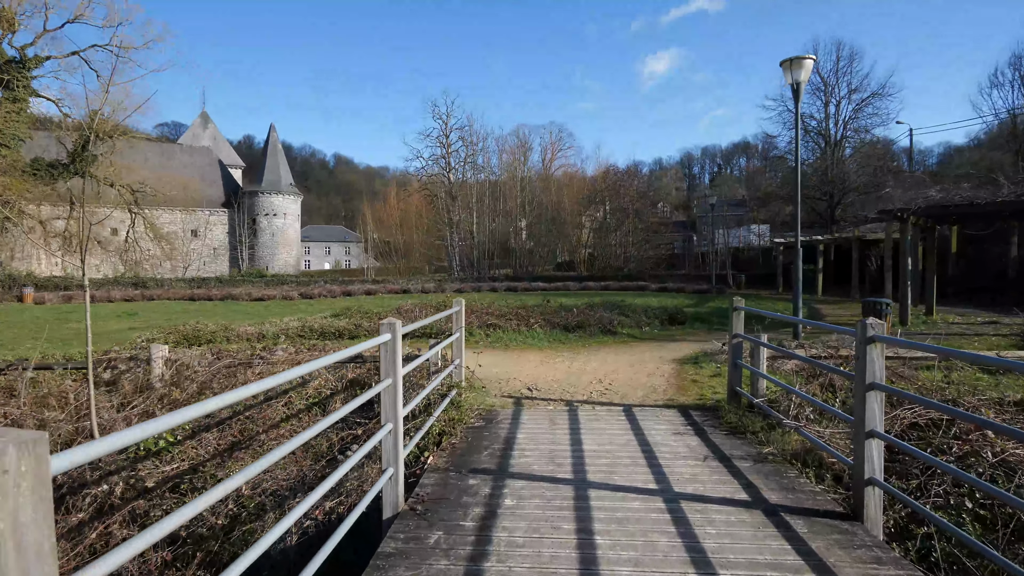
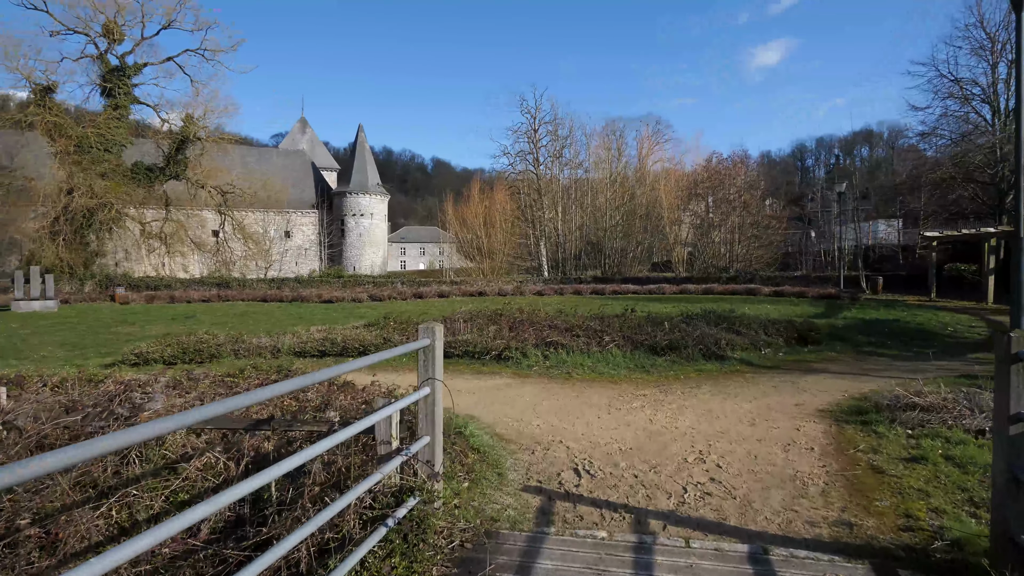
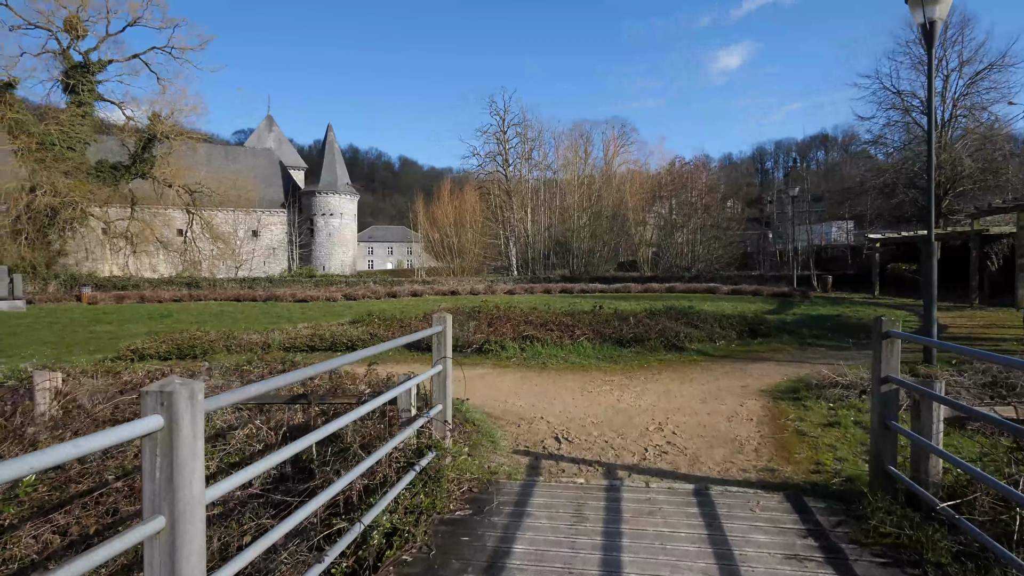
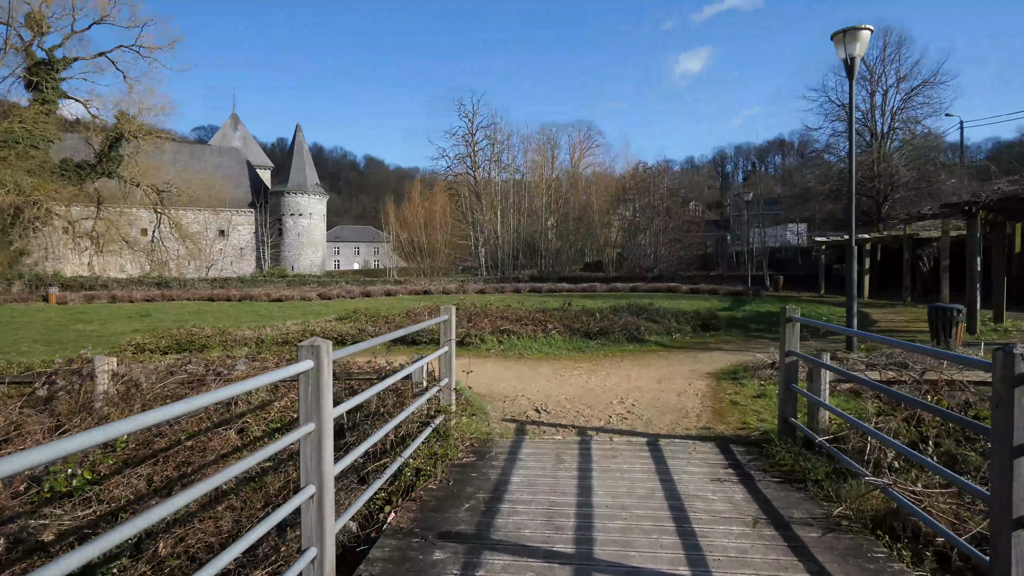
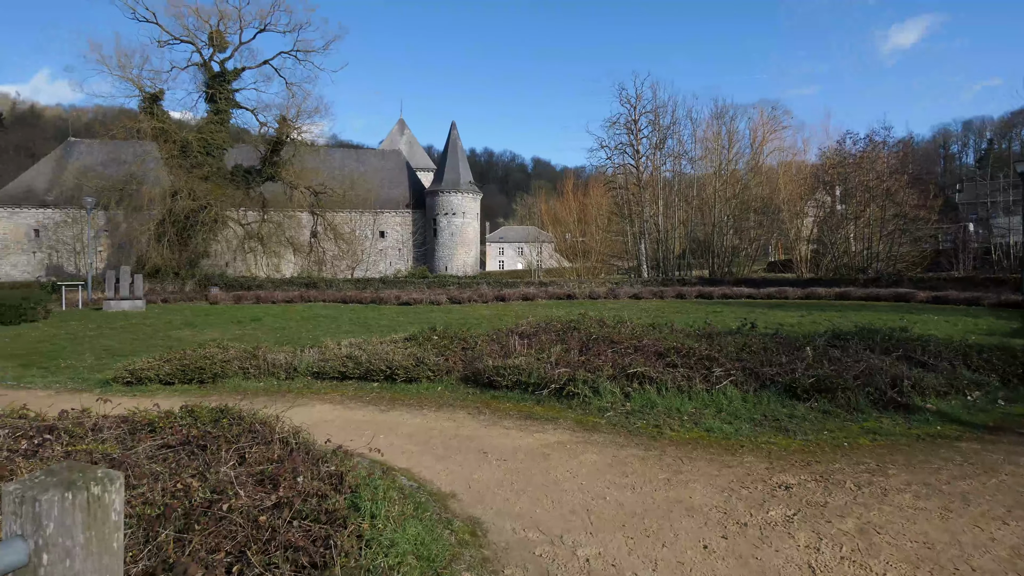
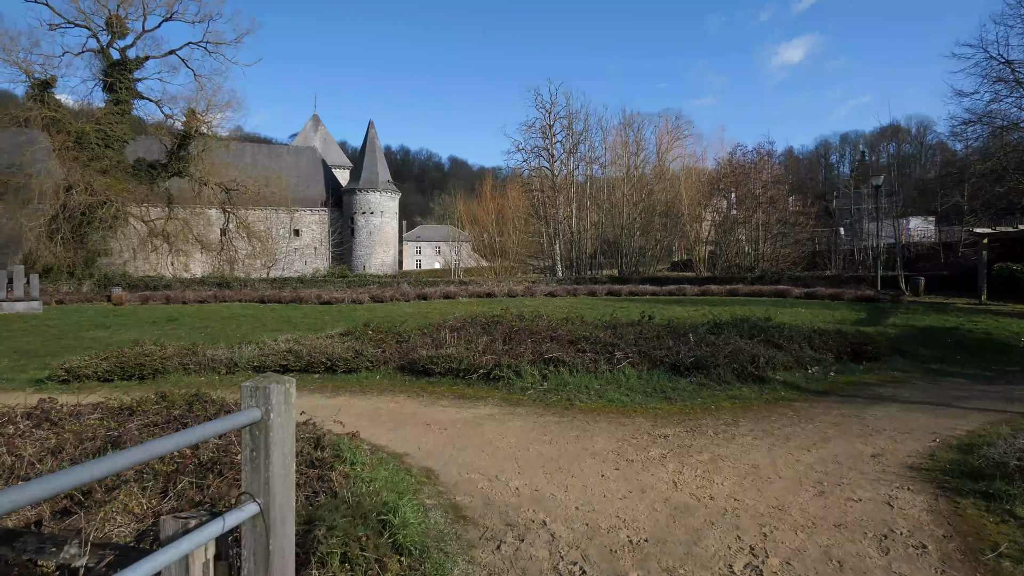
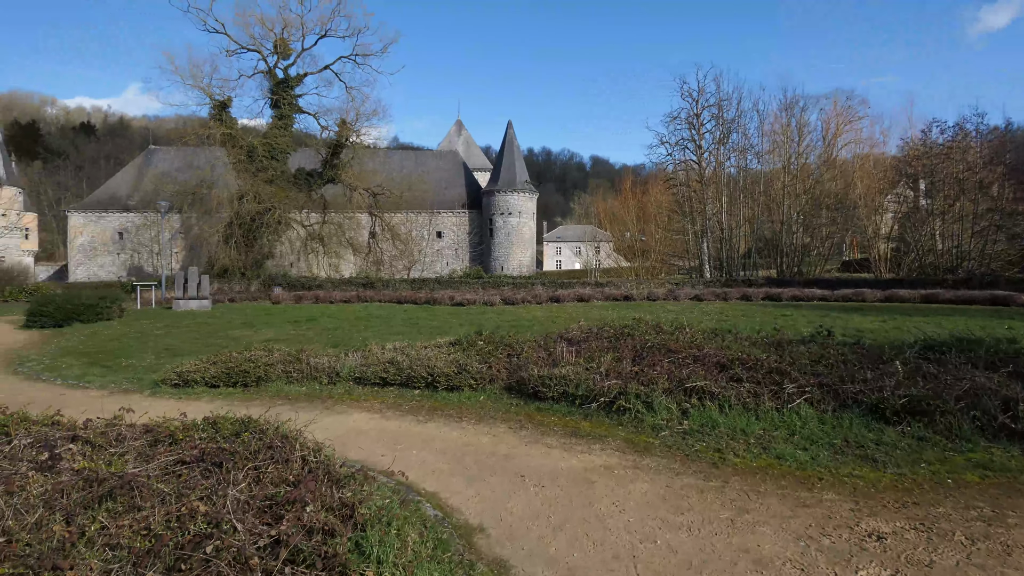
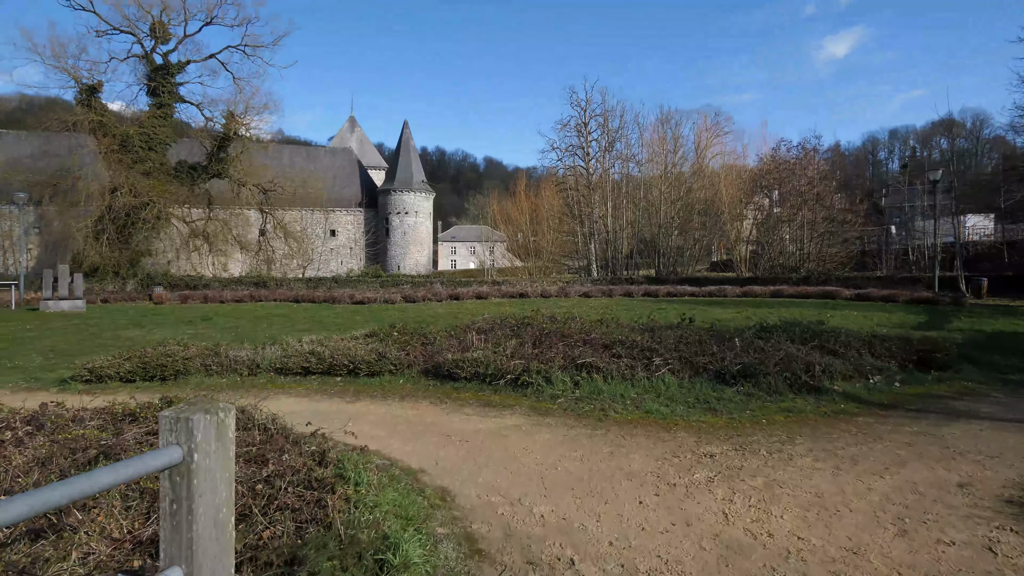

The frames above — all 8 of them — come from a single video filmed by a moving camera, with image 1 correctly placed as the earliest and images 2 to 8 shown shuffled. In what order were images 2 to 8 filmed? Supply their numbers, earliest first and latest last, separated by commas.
4, 3, 2, 6, 8, 5, 7
